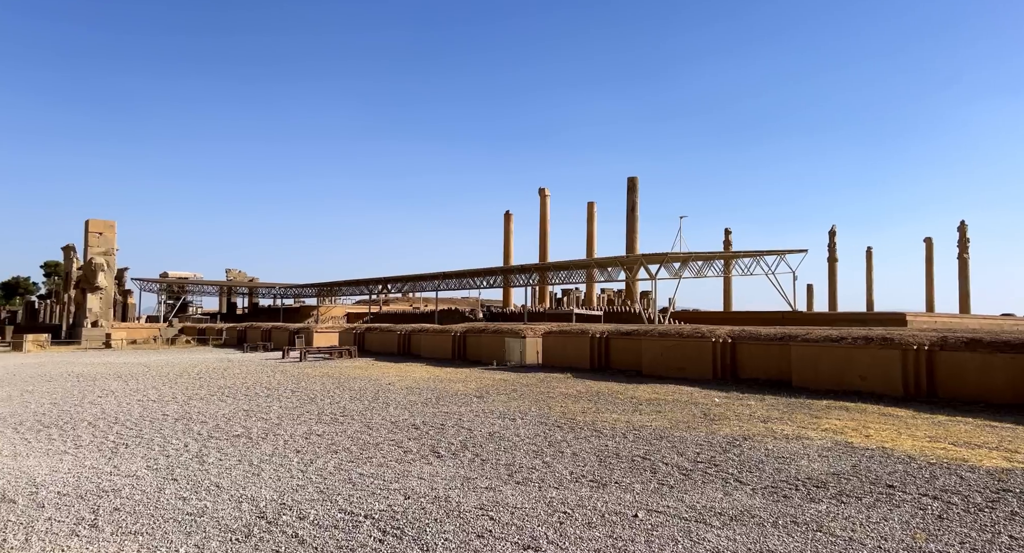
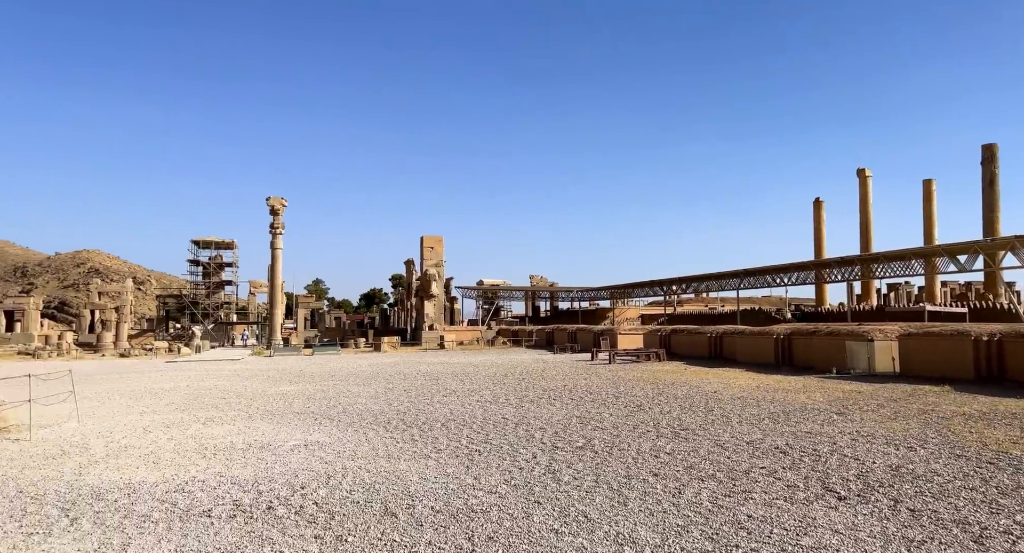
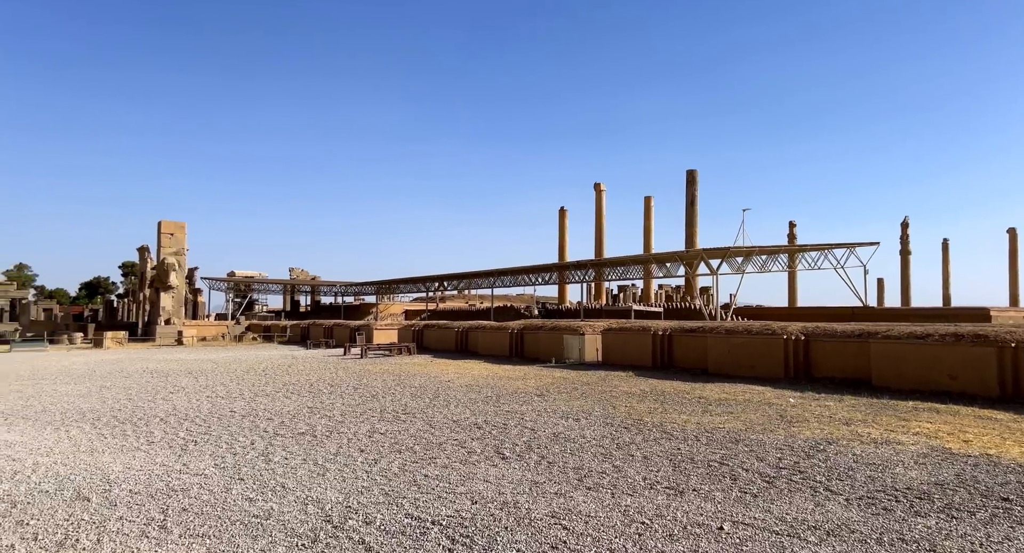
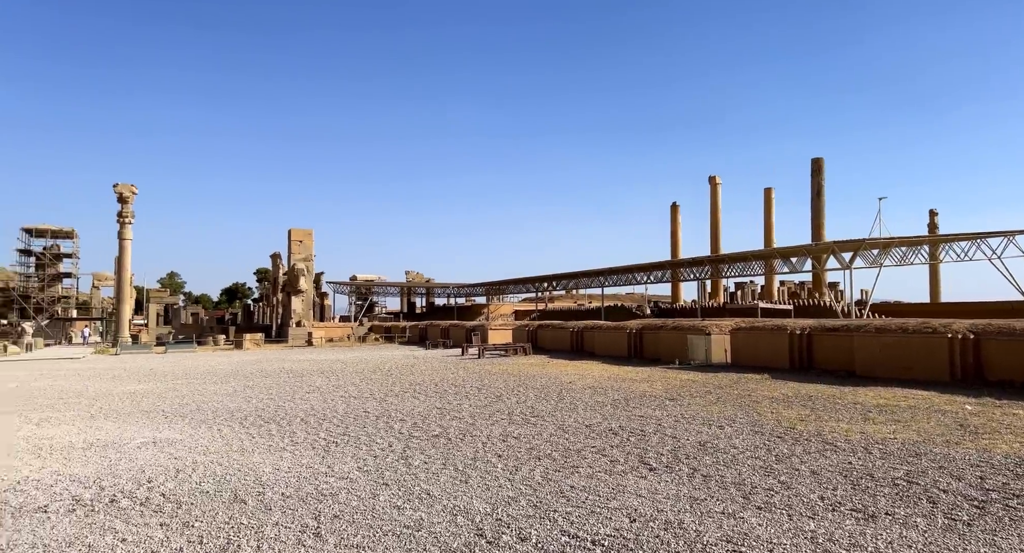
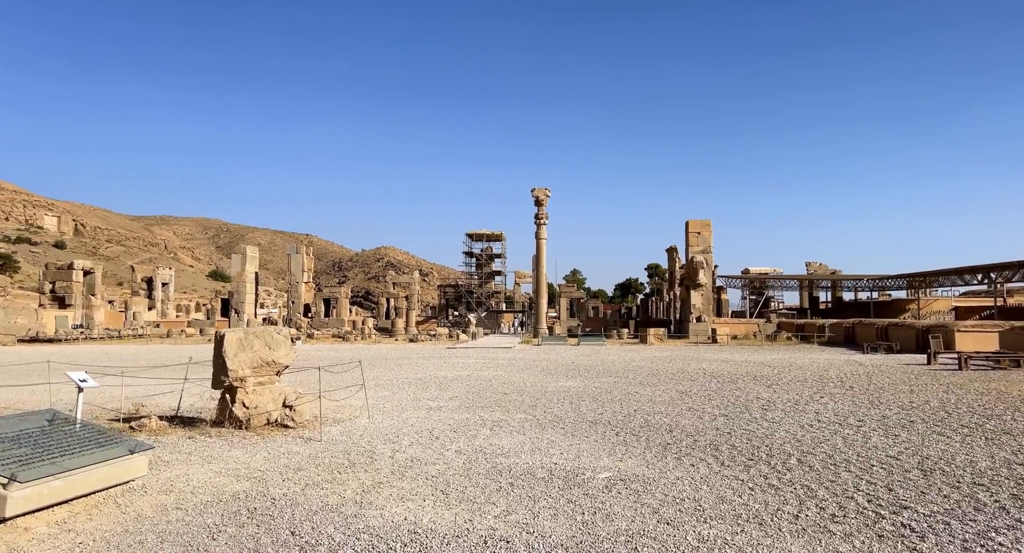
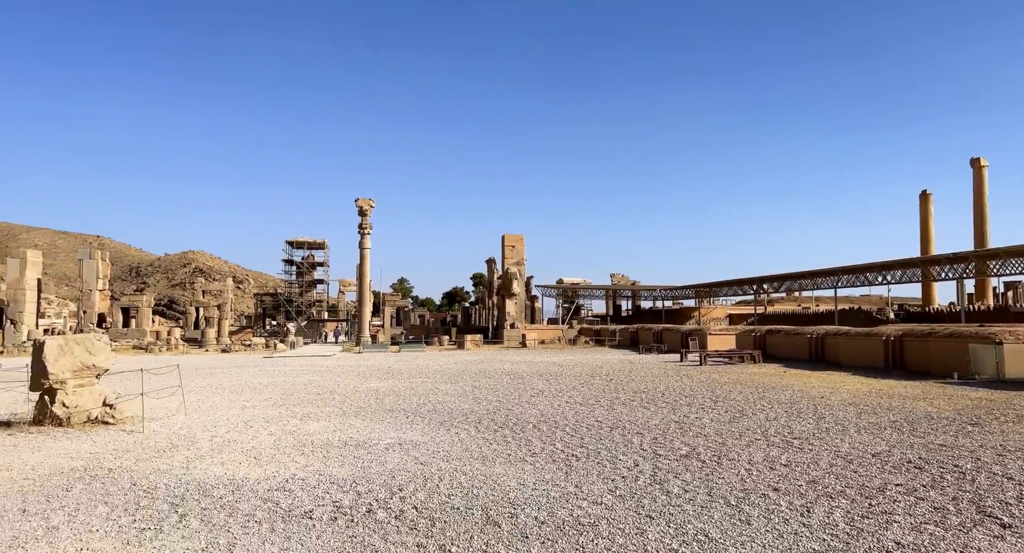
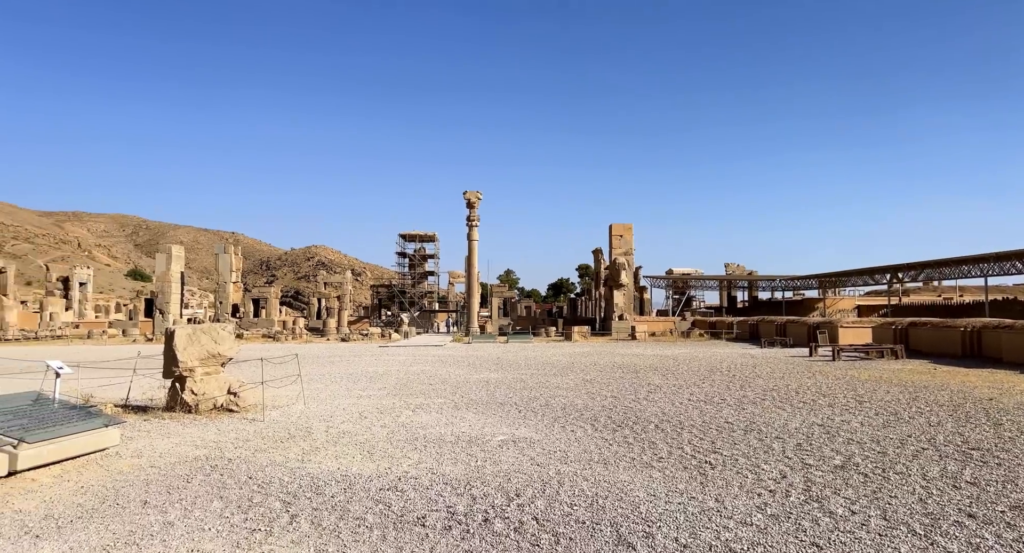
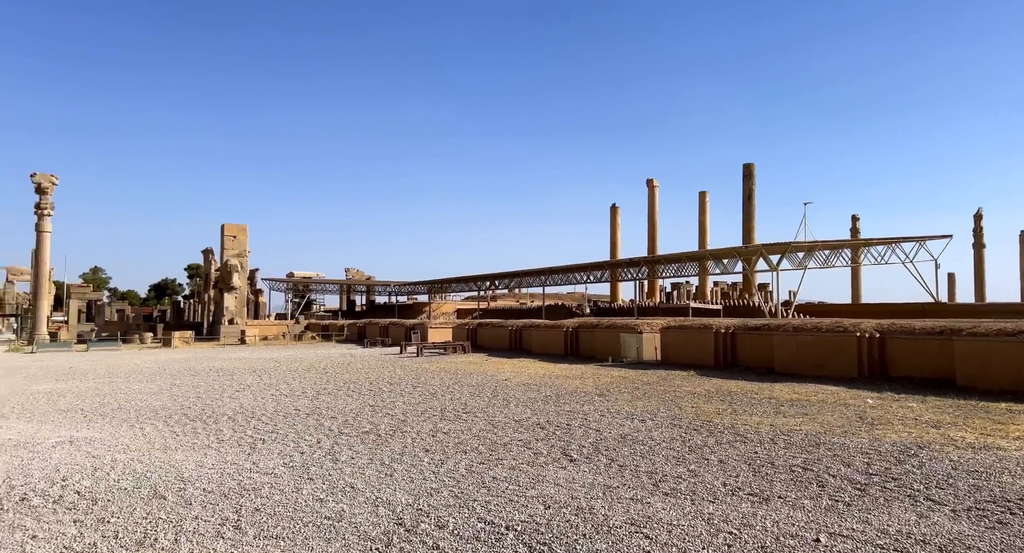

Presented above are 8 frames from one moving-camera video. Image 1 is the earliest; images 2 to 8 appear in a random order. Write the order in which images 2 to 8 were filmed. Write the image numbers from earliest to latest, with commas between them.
3, 8, 4, 2, 6, 7, 5
